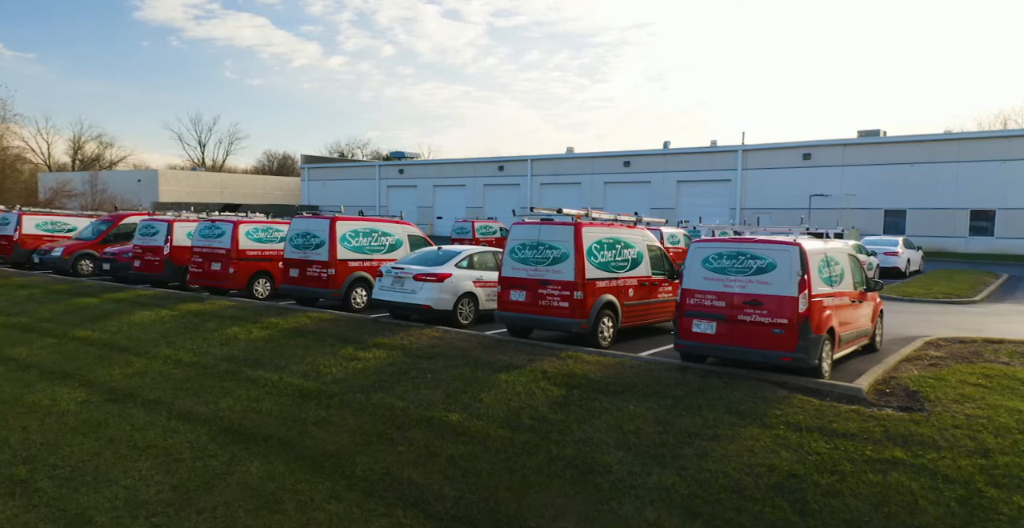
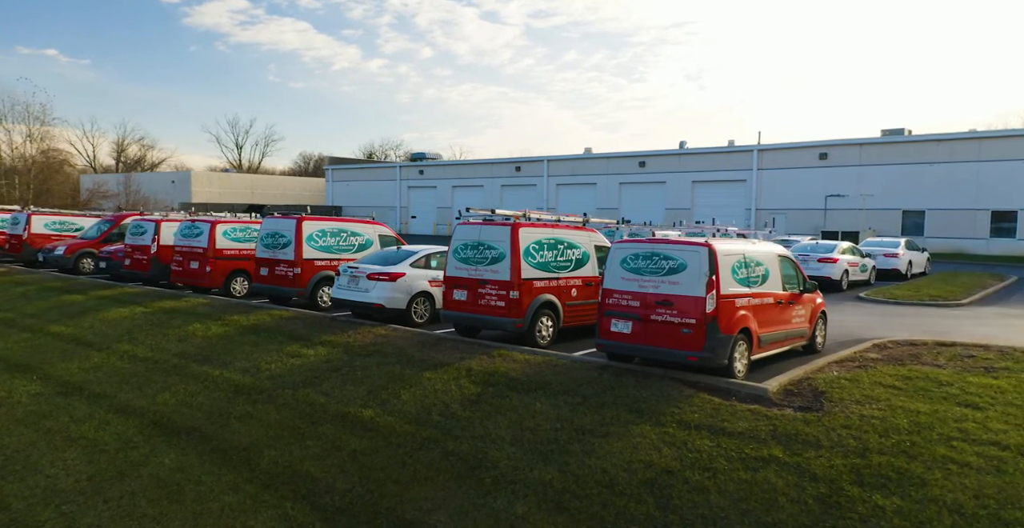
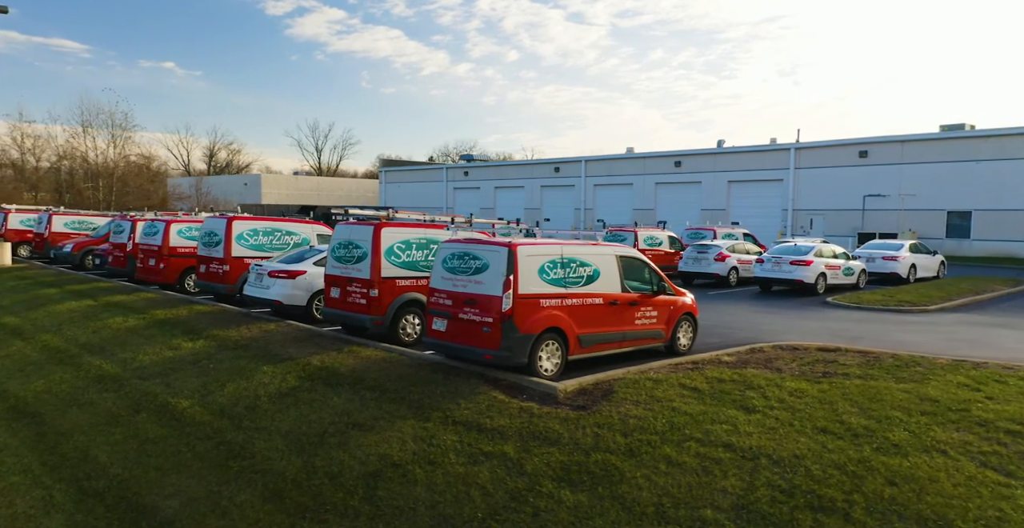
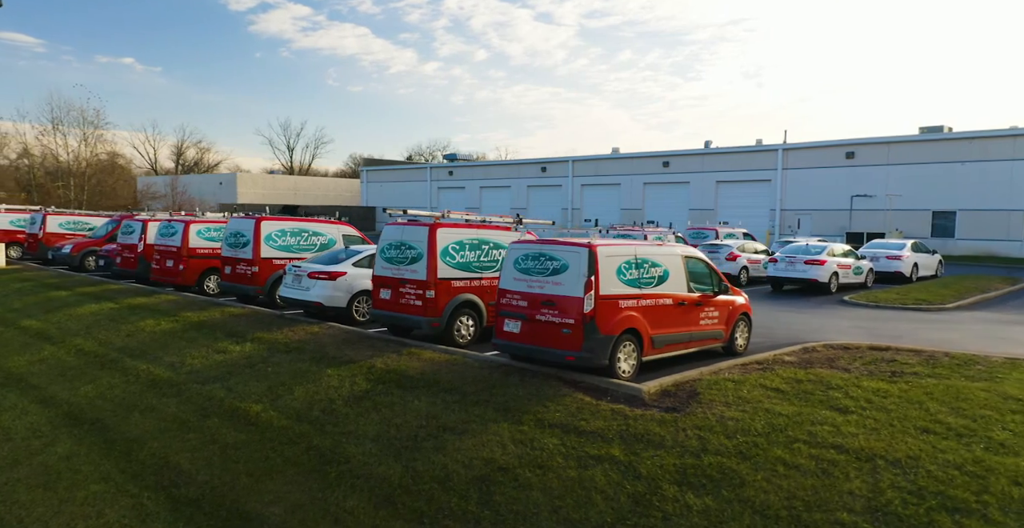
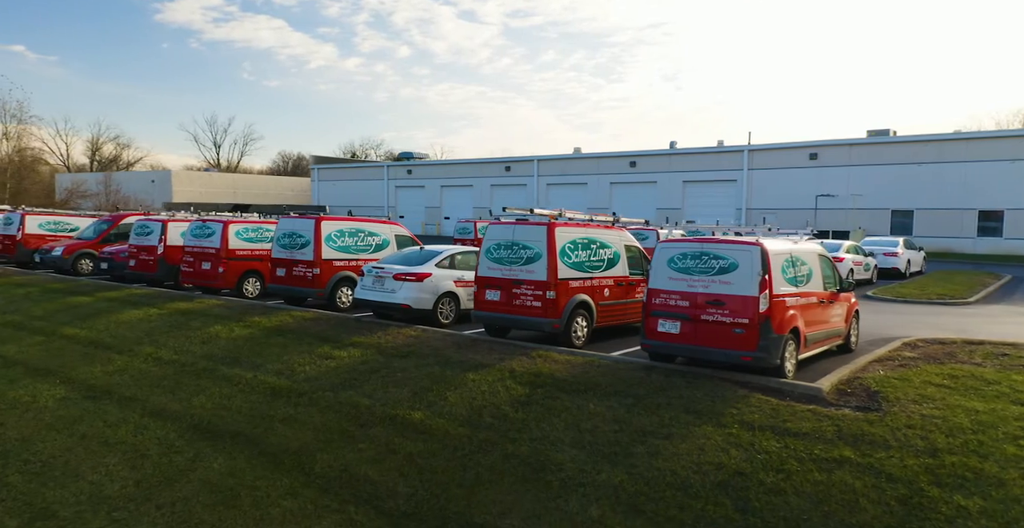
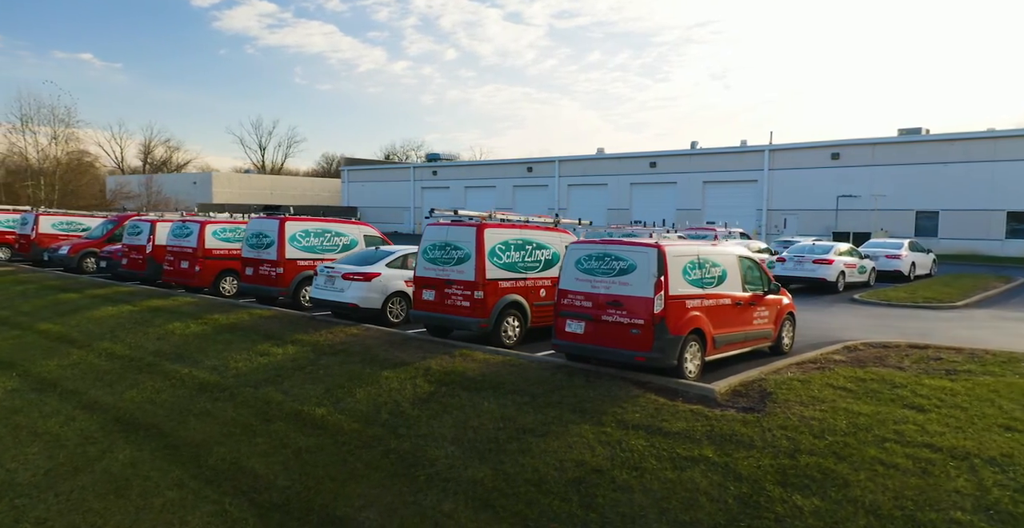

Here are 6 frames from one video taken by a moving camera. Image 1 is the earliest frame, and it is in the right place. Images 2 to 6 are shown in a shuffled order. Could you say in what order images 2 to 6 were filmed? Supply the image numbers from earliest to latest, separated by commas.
5, 2, 6, 4, 3
